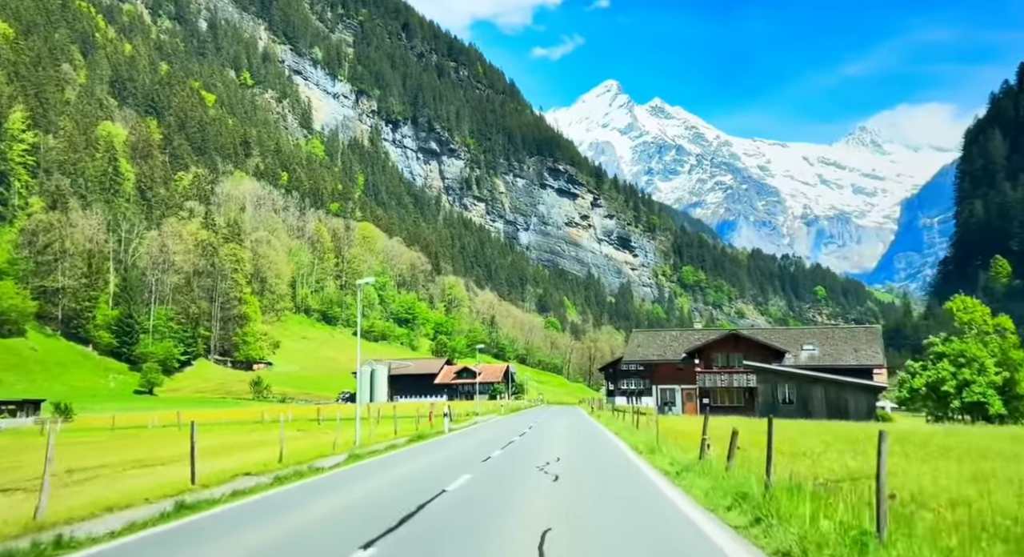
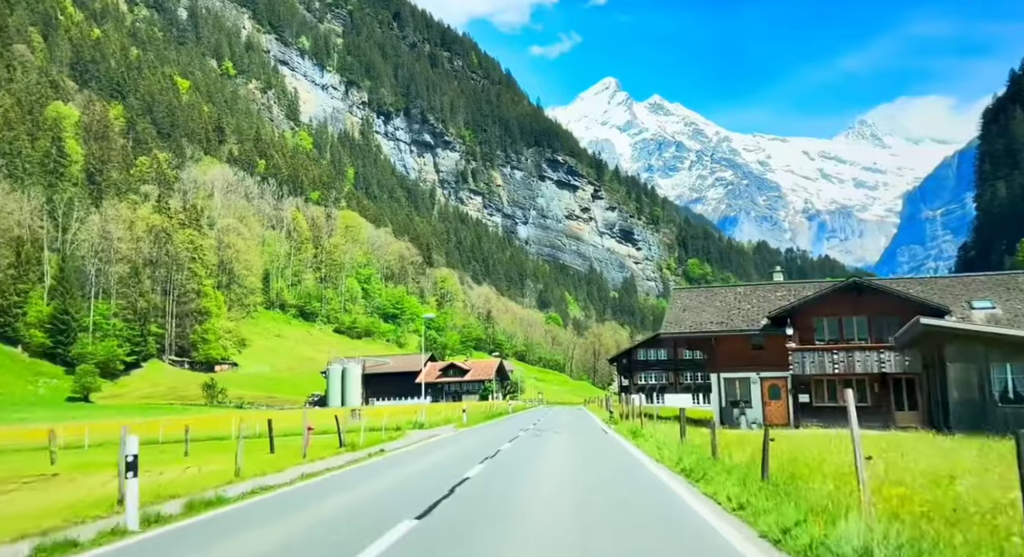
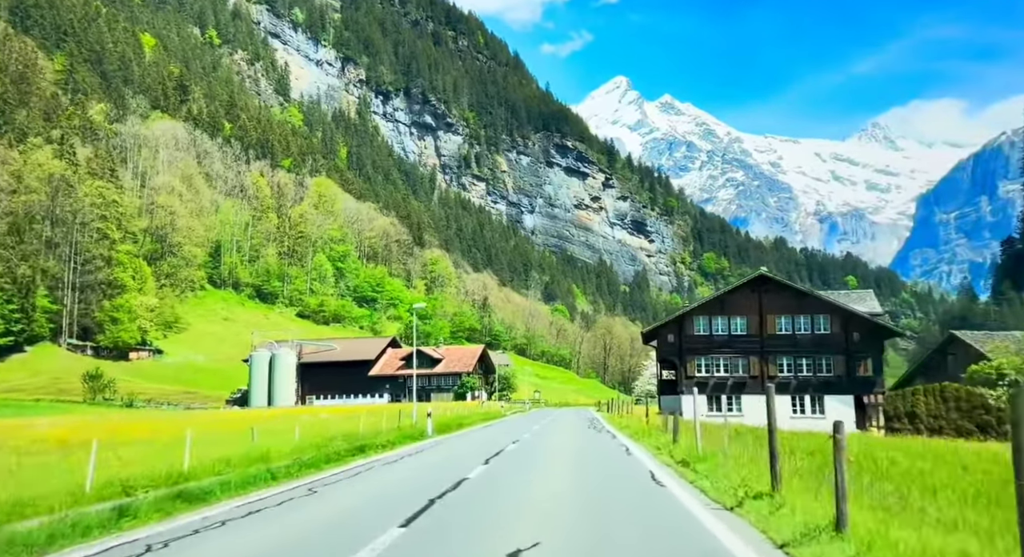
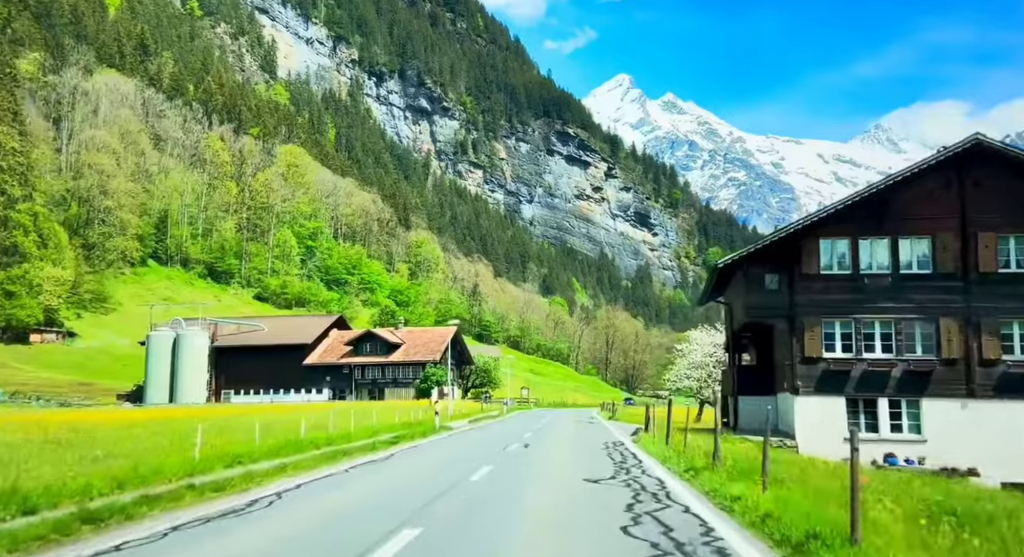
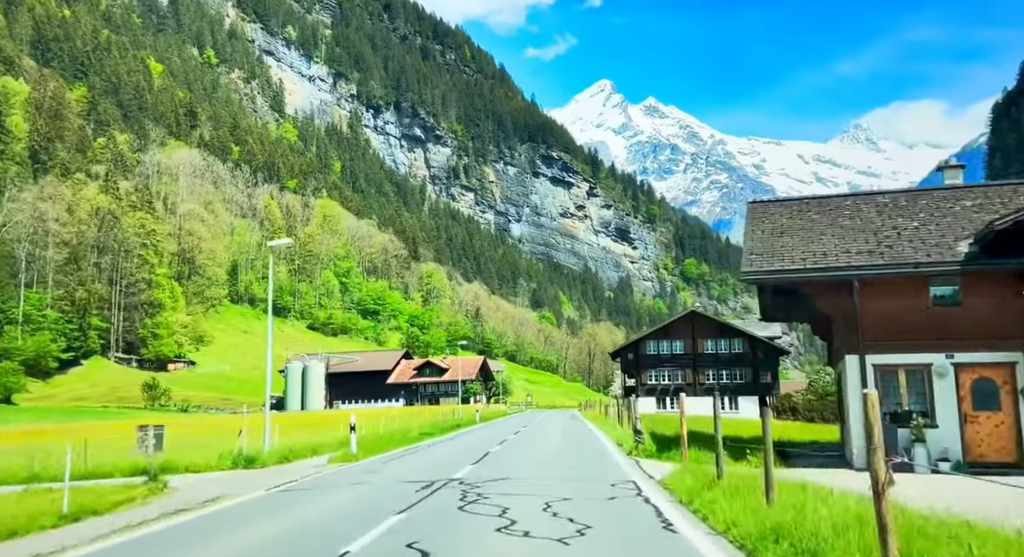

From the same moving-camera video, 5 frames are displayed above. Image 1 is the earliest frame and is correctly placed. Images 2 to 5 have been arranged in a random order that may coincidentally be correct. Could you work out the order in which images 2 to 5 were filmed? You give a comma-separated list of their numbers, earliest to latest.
2, 5, 3, 4
